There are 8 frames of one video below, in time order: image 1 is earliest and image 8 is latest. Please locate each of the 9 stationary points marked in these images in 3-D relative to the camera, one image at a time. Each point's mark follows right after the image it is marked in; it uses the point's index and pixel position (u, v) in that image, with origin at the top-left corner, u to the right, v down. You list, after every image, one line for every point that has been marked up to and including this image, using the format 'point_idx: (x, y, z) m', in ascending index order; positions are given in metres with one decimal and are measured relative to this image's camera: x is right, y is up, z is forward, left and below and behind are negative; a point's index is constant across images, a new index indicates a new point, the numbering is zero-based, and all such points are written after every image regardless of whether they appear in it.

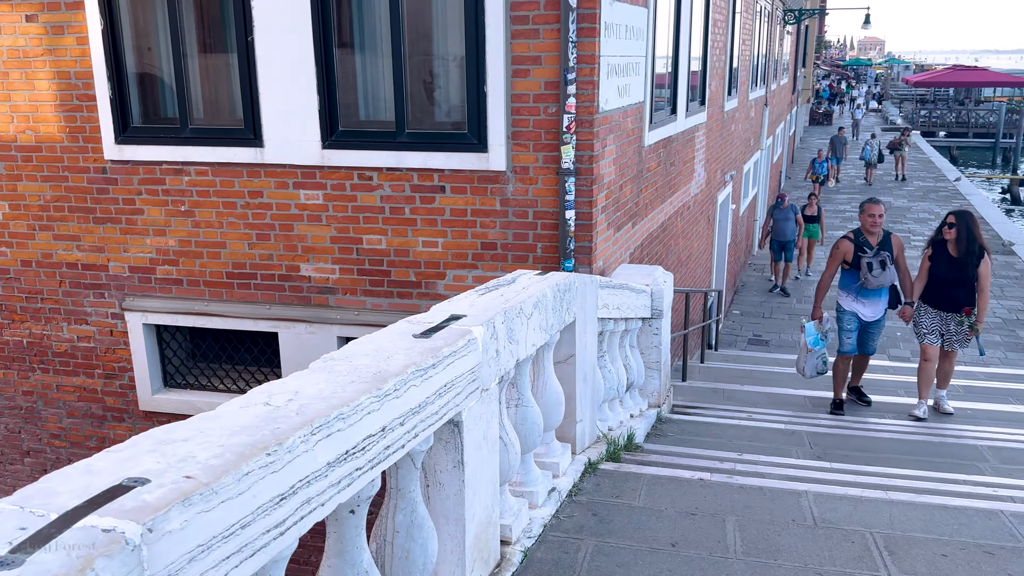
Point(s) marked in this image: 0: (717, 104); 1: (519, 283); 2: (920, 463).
0: (+2.4, +2.1, +9.4) m
1: (0.0, 0.0, +3.1) m
2: (+2.1, -0.9, +4.2) m
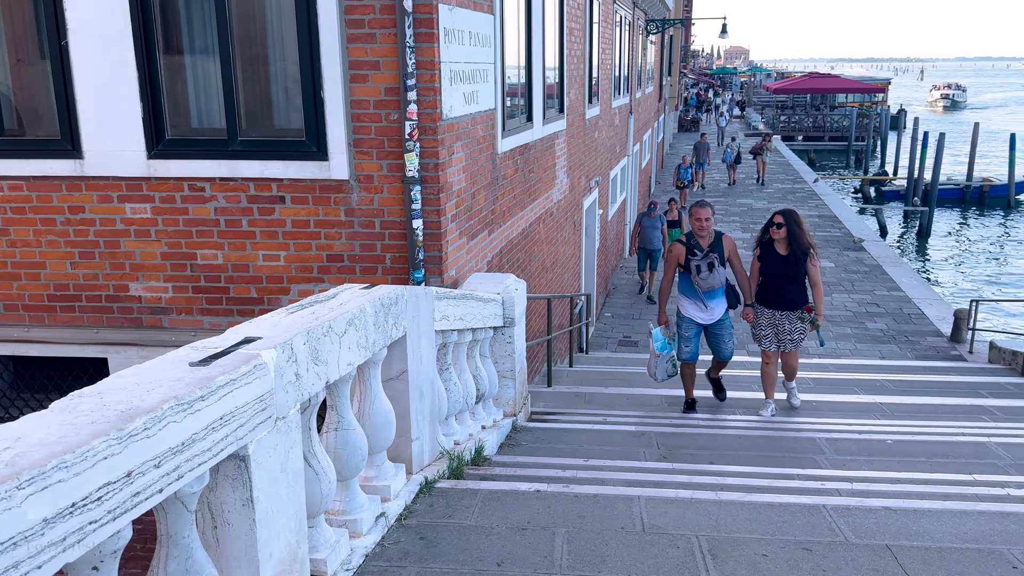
0: (+0.8, +2.1, +9.5) m
1: (-0.6, 0.0, +2.9) m
2: (+1.3, -0.9, +4.3) m
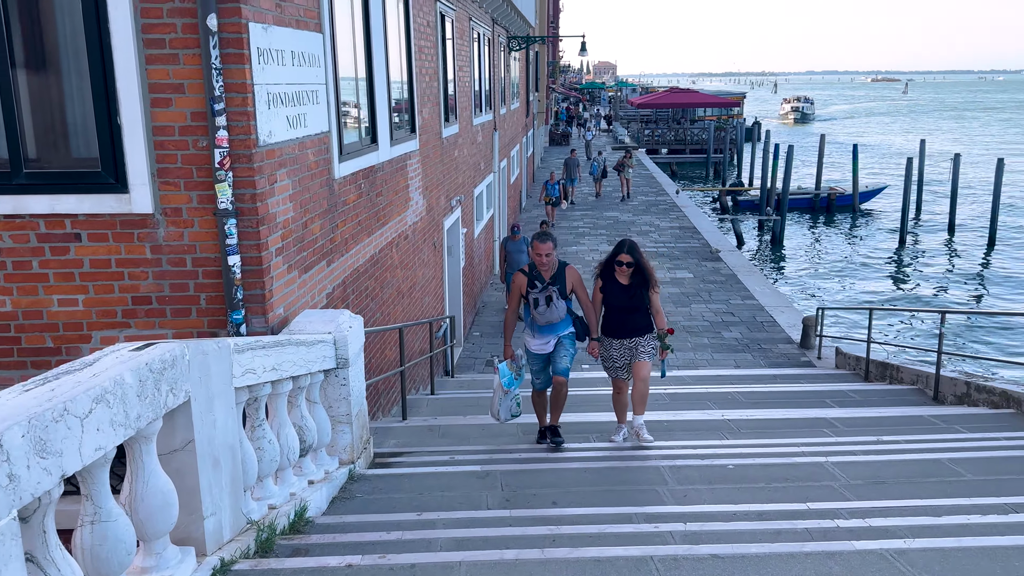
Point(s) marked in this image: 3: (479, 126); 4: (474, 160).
0: (-0.9, +1.8, +9.2) m
1: (-1.3, -0.2, +2.5) m
2: (+0.5, -1.1, +4.2) m
3: (-0.5, +2.7, +13.3) m
4: (-0.6, +2.0, +12.8) m
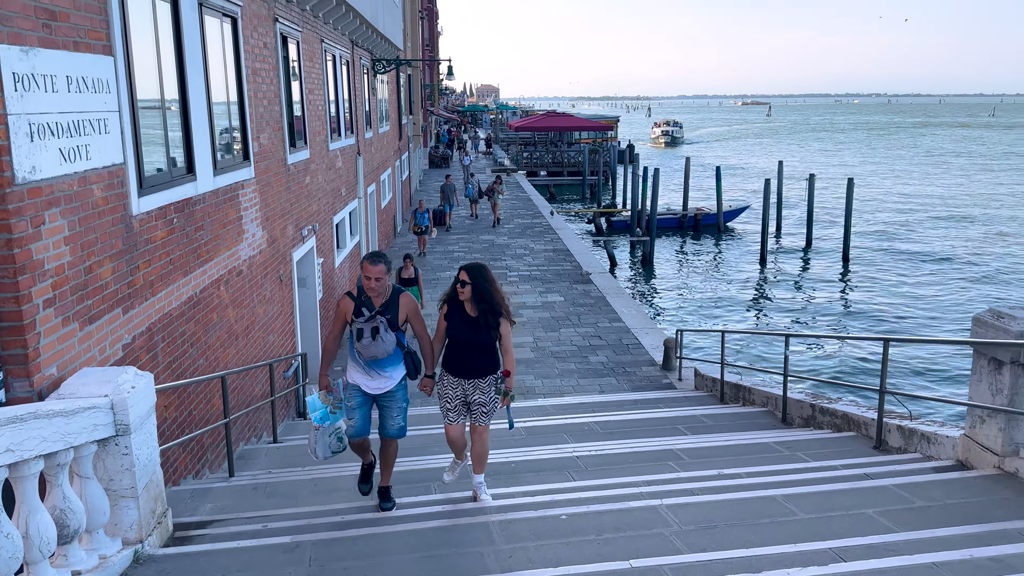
0: (-2.6, +1.4, +8.7) m
1: (-2.0, -0.5, +1.9) m
2: (-0.4, -1.3, +3.8) m
3: (-2.8, +2.2, +12.8) m
4: (-2.7, +1.6, +12.2) m
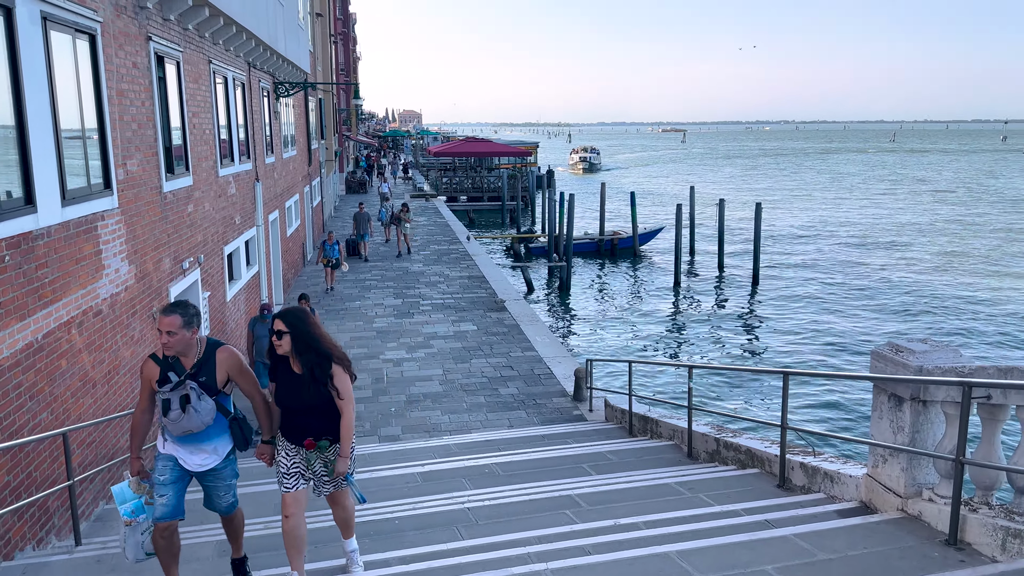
0: (-3.6, +1.0, +8.0) m
1: (-2.4, -0.6, +1.3) m
2: (-1.0, -1.5, +3.3) m
3: (-4.2, +1.7, +12.1) m
4: (-4.1, +1.1, +11.5) m
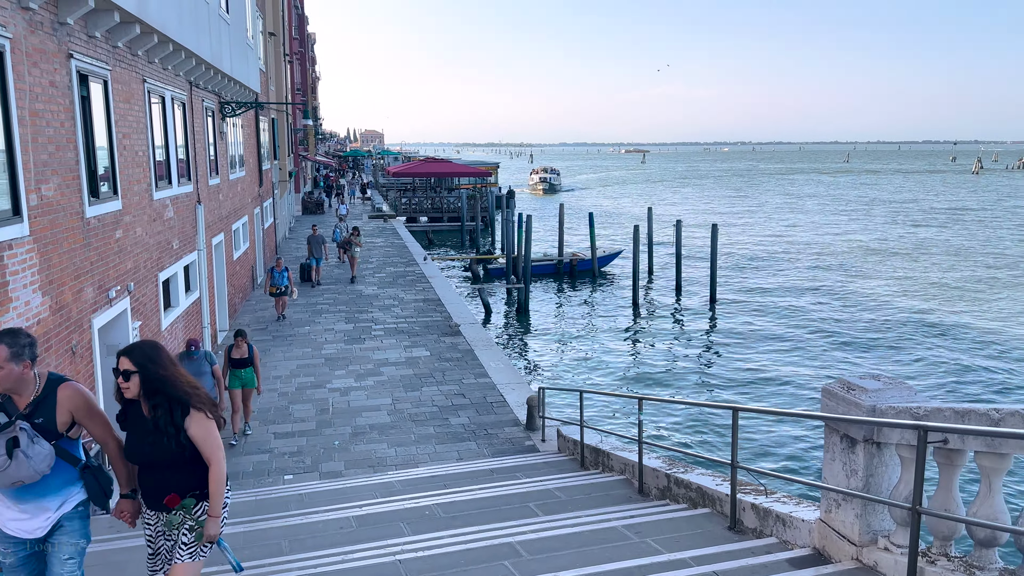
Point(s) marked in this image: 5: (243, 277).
0: (-4.2, +0.7, +7.5) m
1: (-2.6, -0.8, +0.8) m
2: (-1.3, -1.7, +2.9) m
3: (-4.9, +1.2, +11.6) m
4: (-4.8, +0.7, +11.0) m
5: (-6.5, +0.2, +19.5) m
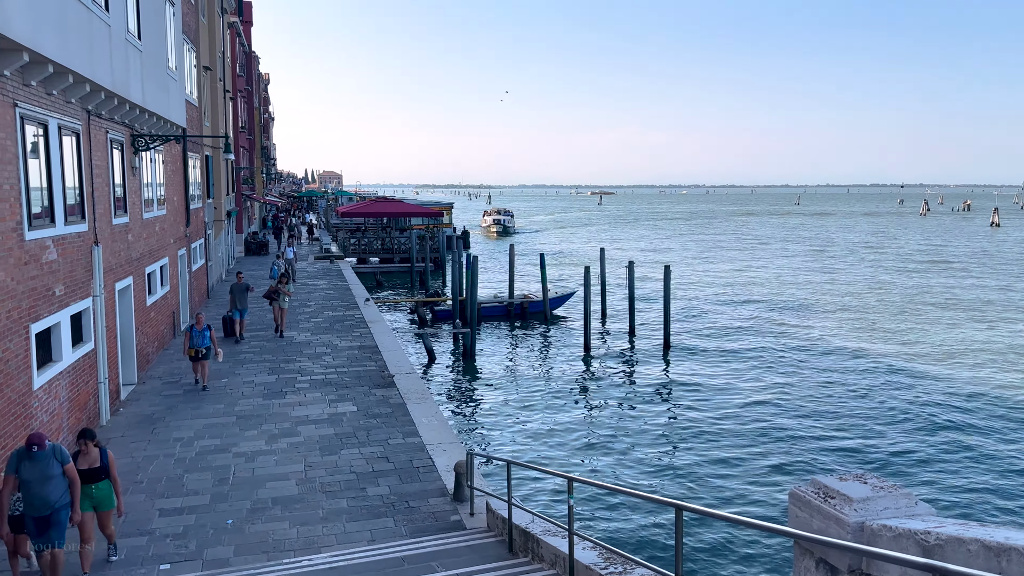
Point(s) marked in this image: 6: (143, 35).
0: (-4.9, +0.3, +6.2) m
1: (-3.0, -0.9, -0.5) m
2: (-1.8, -1.9, +1.5) m
3: (-5.9, +0.6, +10.2) m
4: (-5.7, 0.0, +9.6) m
5: (-7.8, -0.8, +18.0) m
6: (-6.6, +4.5, +14.4) m
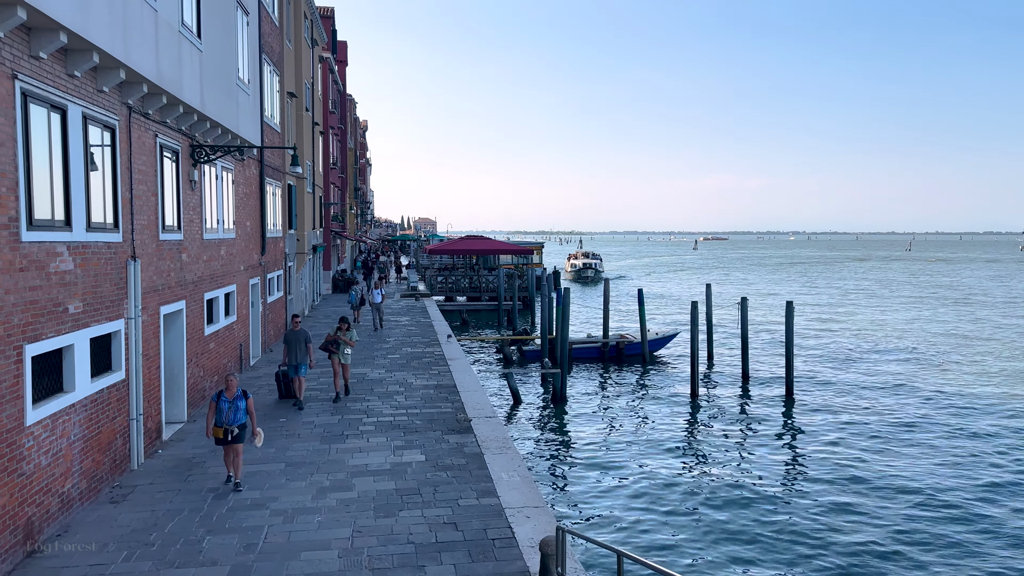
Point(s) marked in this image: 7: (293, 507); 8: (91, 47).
0: (-4.3, +0.3, +4.4) m
1: (-3.1, -0.4, -2.5) m
2: (-1.7, -1.6, -0.6) m
3: (-4.8, +0.4, +8.6) m
4: (-4.7, -0.1, +7.9) m
5: (-5.9, -1.4, +16.4) m
6: (-5.0, +4.1, +13.1) m
7: (-2.5, -2.5, +9.2) m
8: (-4.6, +2.6, +8.8) m
